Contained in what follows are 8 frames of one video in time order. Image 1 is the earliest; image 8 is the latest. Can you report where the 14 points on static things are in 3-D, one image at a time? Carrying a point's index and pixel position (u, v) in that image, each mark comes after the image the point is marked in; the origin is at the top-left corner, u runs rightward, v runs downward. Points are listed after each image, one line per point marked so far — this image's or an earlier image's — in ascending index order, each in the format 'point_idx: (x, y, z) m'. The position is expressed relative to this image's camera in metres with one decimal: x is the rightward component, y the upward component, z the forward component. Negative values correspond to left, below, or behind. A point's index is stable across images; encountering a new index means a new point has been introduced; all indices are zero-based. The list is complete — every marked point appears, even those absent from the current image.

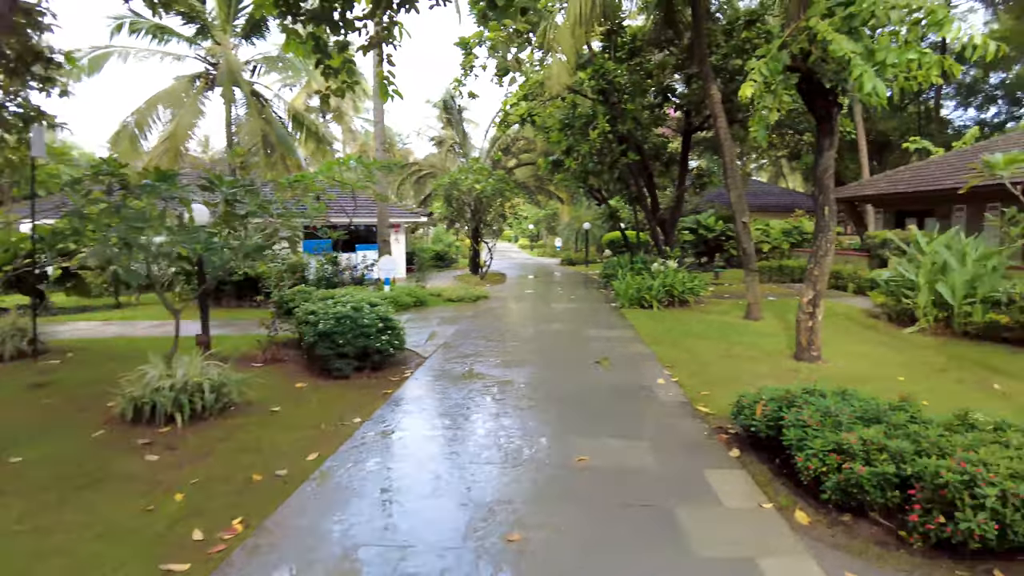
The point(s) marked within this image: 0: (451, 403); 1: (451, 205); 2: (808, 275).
0: (-0.5, -0.9, +5.3) m
1: (-1.7, +2.3, +18.1) m
2: (+3.3, +0.1, +7.2) m
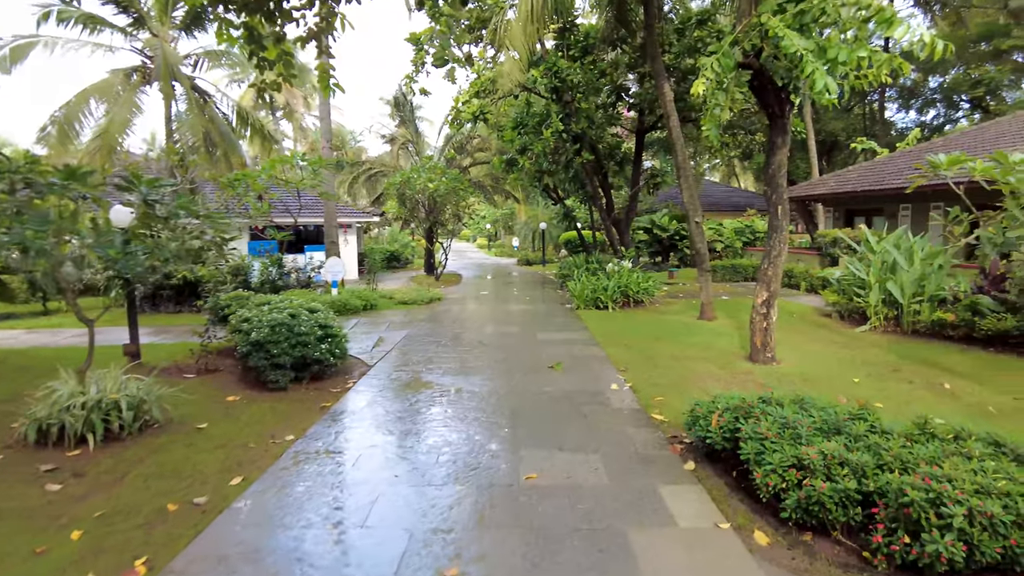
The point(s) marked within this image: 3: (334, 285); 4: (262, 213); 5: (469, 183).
0: (-0.9, -1.0, +5.0) m
1: (-2.9, +2.3, +17.7) m
2: (+2.7, +0.1, +7.1) m
3: (-3.2, 0.0, +11.8) m
4: (-4.5, +1.4, +11.9) m
5: (-1.3, +3.2, +19.8) m
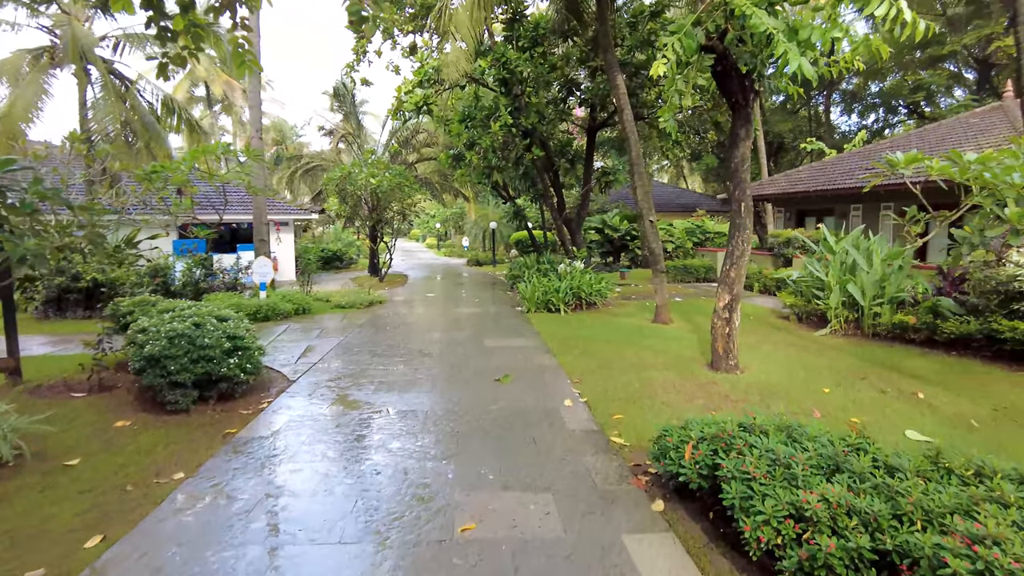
0: (-1.3, -1.0, +4.3) m
1: (-4.3, +2.2, +16.8) m
2: (+2.1, +0.1, +6.7) m
3: (-4.1, 0.0, +10.8) m
4: (-5.4, +1.3, +10.9) m
5: (-2.8, +3.1, +19.0) m
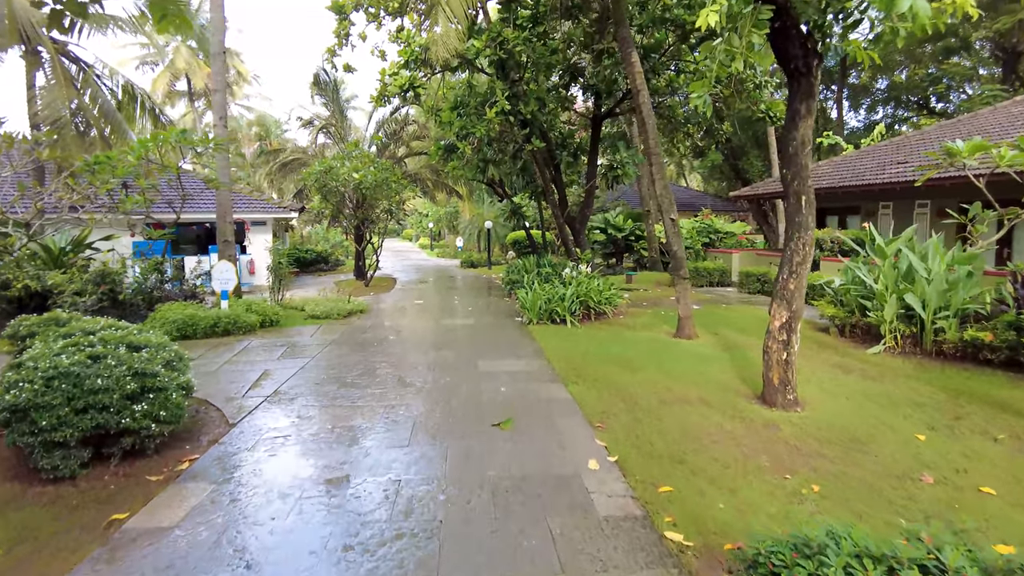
0: (-1.3, -1.1, +2.9) m
1: (-4.3, +2.1, +15.4) m
2: (+2.2, 0.0, +5.3) m
3: (-4.1, -0.1, +9.4) m
4: (-5.4, +1.2, +9.5) m
5: (-2.9, +3.0, +17.7) m
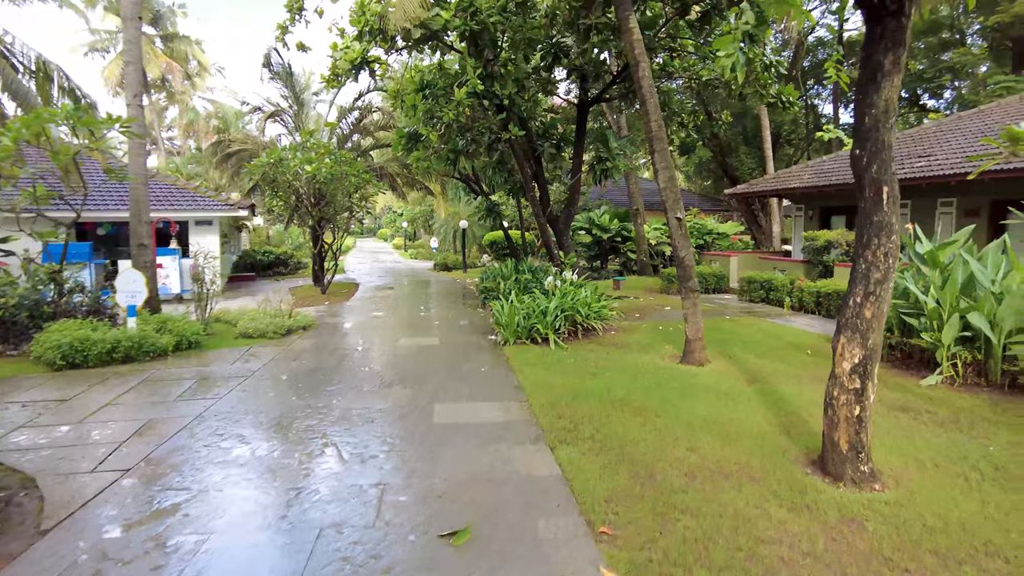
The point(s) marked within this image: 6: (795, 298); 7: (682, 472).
0: (-1.4, -1.3, +1.3) m
1: (-4.8, +1.9, +13.7) m
2: (+2.0, -0.2, +3.8) m
3: (-4.4, -0.3, +7.7) m
4: (-5.8, +1.0, +7.7) m
5: (-3.5, +2.9, +16.0) m
6: (+5.0, -0.2, +11.7) m
7: (+1.0, -1.1, +3.8) m
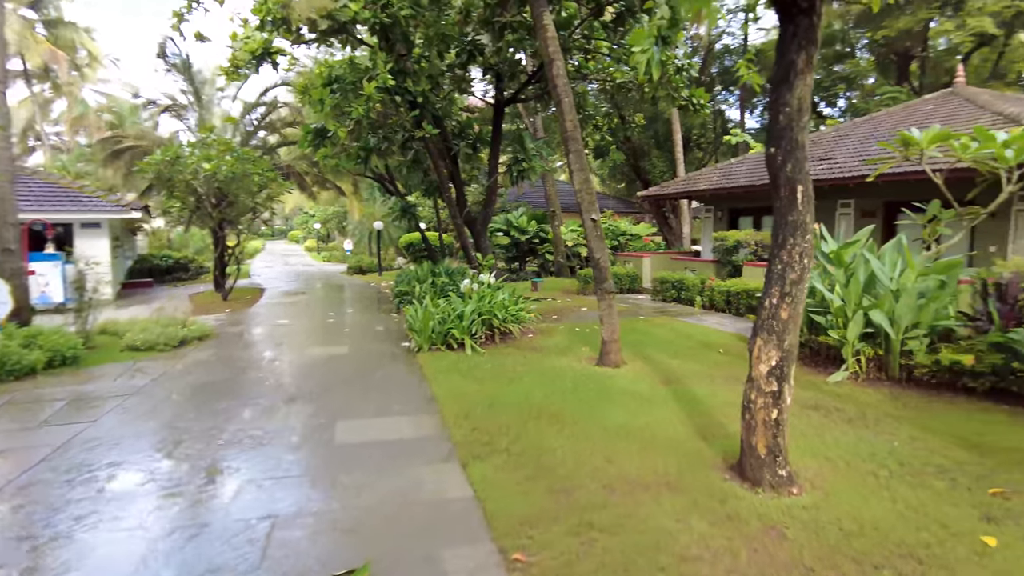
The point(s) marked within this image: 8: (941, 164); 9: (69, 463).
0: (-1.6, -1.4, +0.8) m
1: (-6.5, +1.8, +12.7) m
2: (+1.4, -0.2, +3.7) m
3: (-5.4, -0.4, +6.9) m
4: (-6.7, +0.9, +6.7) m
5: (-5.5, +2.8, +15.2) m
6: (+3.5, -0.2, +11.9) m
7: (+0.5, -1.1, +3.7) m
8: (+5.4, +1.6, +8.4) m
9: (-2.8, -1.1, +4.2) m
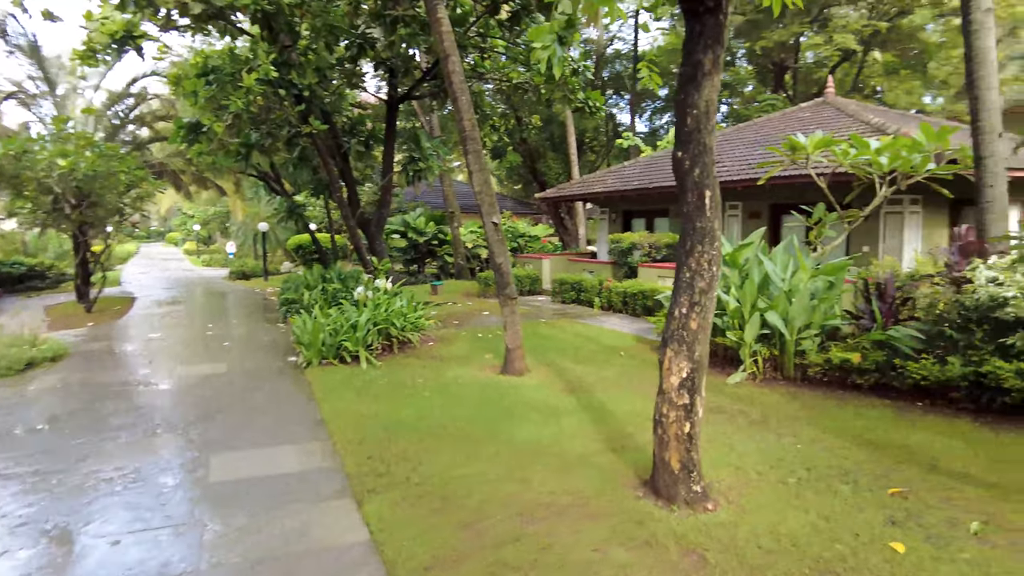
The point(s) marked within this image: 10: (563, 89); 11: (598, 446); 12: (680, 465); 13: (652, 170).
0: (-1.6, -1.4, +0.3) m
1: (-8.3, +1.6, +11.3) m
2: (+0.9, -0.2, +3.6) m
3: (-6.3, -0.6, +5.7) m
4: (-7.6, +0.7, +5.3) m
5: (-7.7, +2.6, +13.8) m
6: (+1.7, -0.2, +12.0) m
7: (0.0, -1.2, +3.4) m
8: (+4.1, +1.6, +8.8) m
9: (-3.3, -1.2, +3.4) m
10: (+0.8, +3.3, +10.8) m
11: (+0.6, -1.1, +4.5) m
12: (+0.9, -1.0, +3.6) m
13: (+3.3, +2.8, +15.6) m
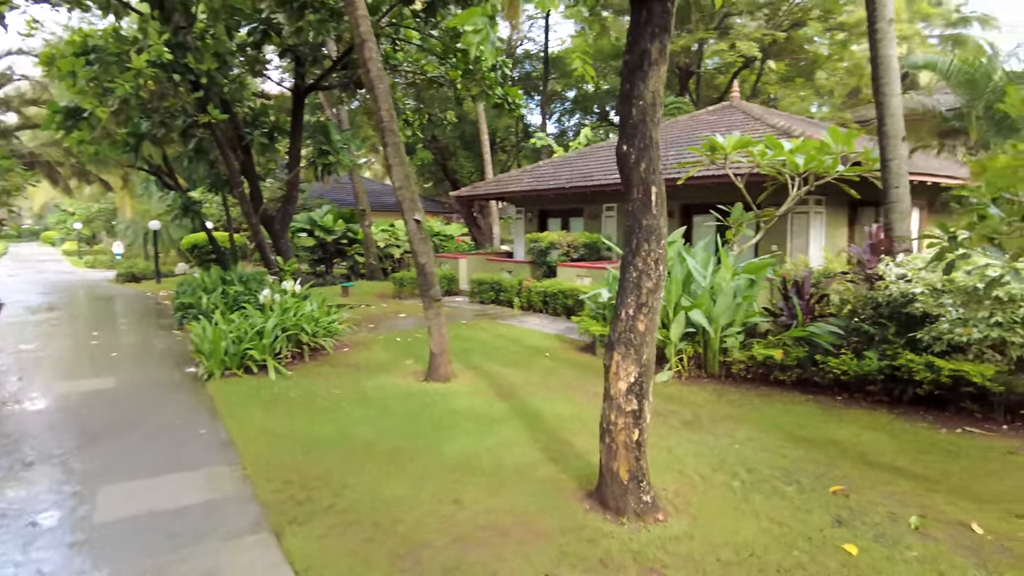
0: (-1.5, -1.5, -0.2) m
1: (-9.6, +1.5, +9.8) m
2: (+0.6, -0.2, +3.4) m
3: (-6.8, -0.6, +4.5) m
4: (-8.1, +0.6, +3.9) m
5: (-9.4, +2.5, +12.4) m
6: (+0.2, -0.2, +11.9) m
7: (-0.3, -1.2, +3.1) m
8: (+3.1, +1.6, +9.0) m
9: (-3.6, -1.2, +2.7) m
10: (-0.5, +3.2, +10.5) m
11: (+0.2, -1.1, +4.2) m
12: (+0.6, -1.0, +3.4) m
13: (+1.3, +2.8, +15.6) m
